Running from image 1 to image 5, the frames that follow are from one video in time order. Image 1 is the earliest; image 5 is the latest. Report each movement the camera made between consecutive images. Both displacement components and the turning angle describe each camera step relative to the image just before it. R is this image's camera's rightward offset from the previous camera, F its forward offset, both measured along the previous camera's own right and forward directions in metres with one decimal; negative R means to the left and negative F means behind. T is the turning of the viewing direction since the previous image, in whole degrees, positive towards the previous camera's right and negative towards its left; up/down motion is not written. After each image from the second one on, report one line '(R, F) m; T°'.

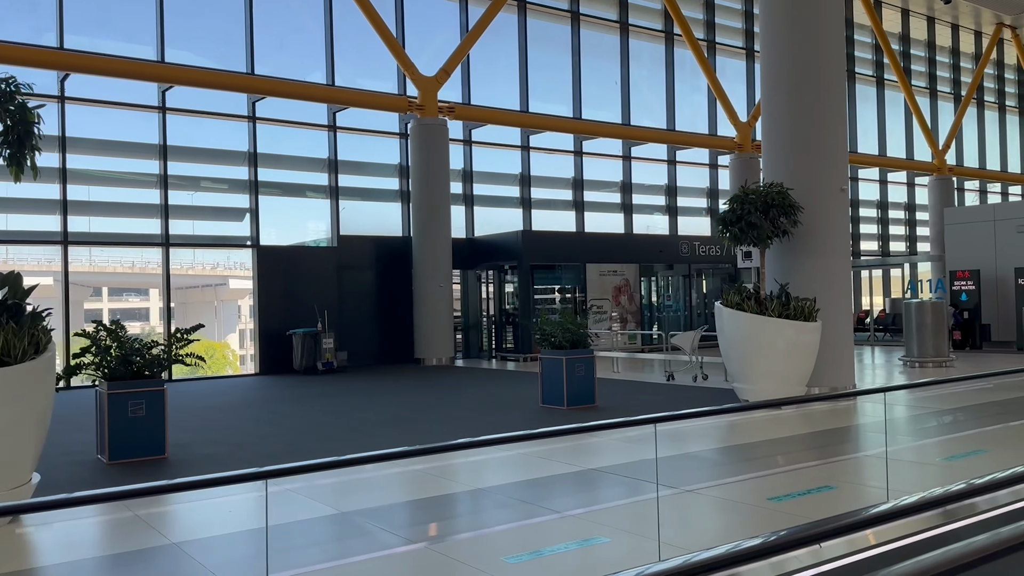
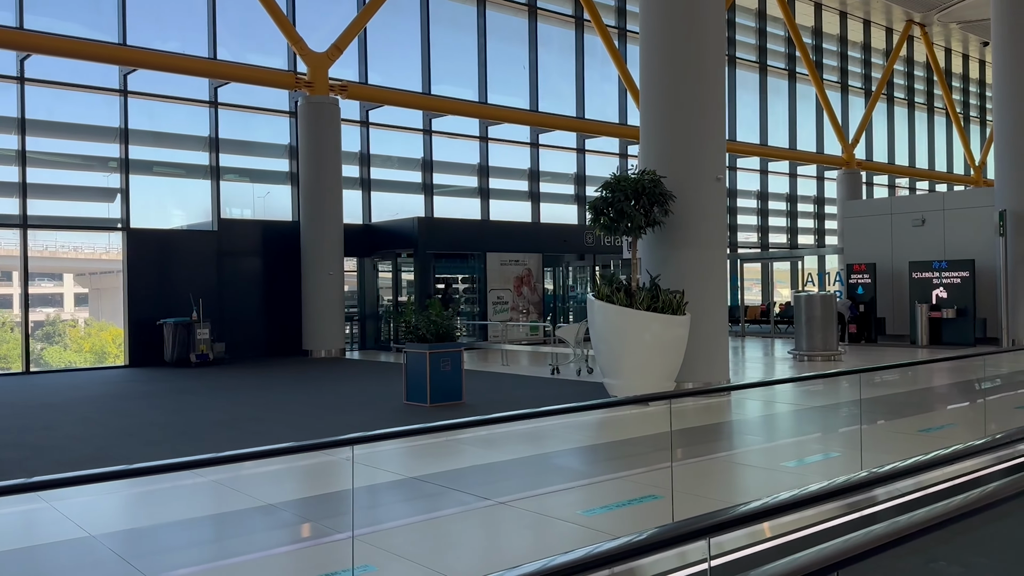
(+1.0, +0.6) m; +4°
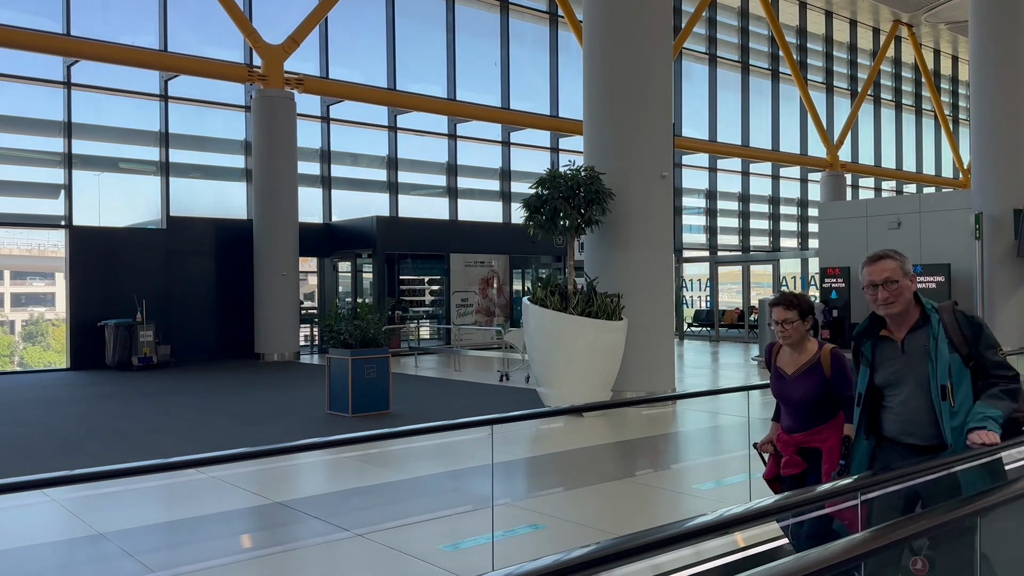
(+0.8, +0.6) m; 0°
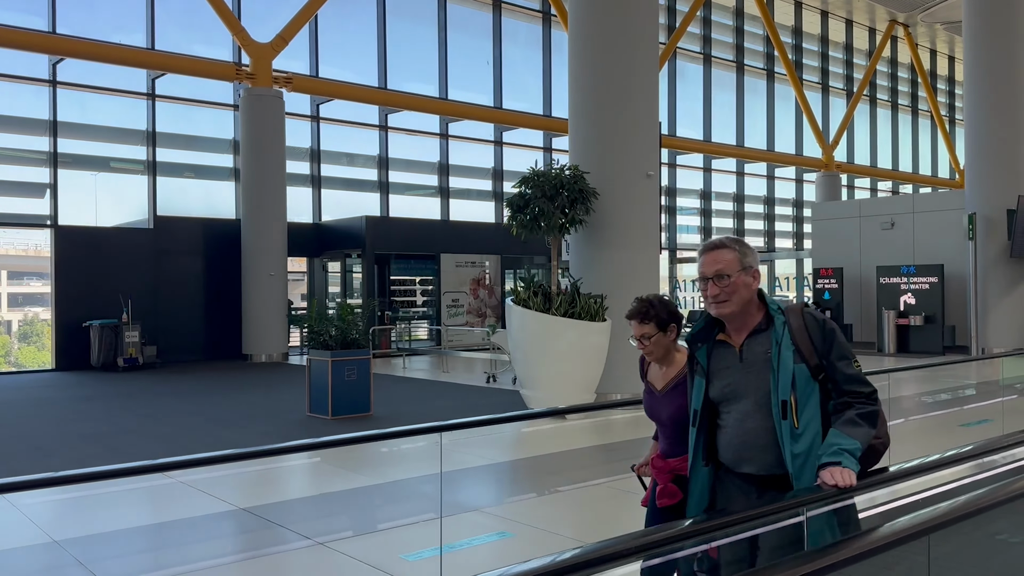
(+0.2, +0.1) m; 0°
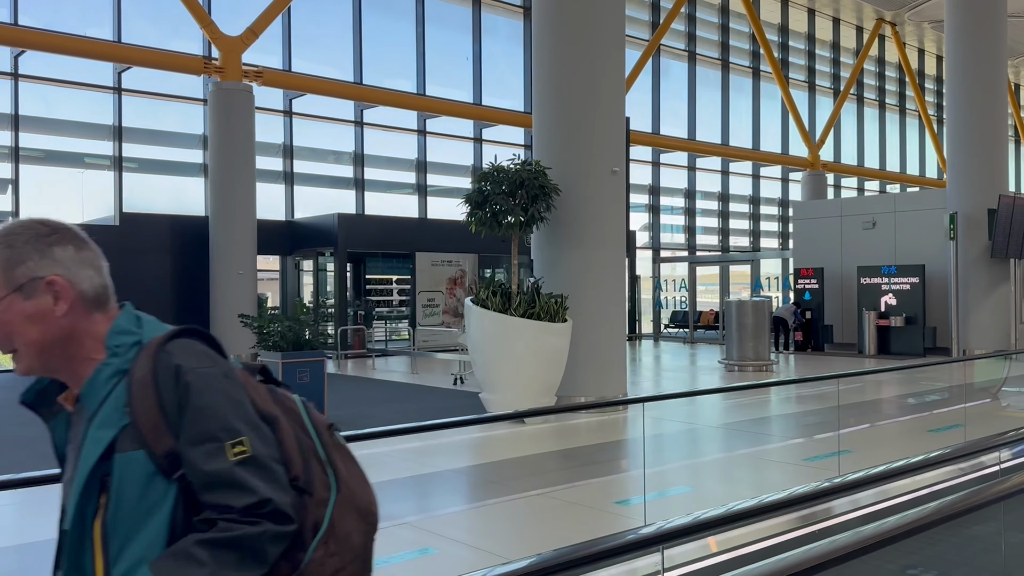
(+0.4, +0.3) m; 0°
